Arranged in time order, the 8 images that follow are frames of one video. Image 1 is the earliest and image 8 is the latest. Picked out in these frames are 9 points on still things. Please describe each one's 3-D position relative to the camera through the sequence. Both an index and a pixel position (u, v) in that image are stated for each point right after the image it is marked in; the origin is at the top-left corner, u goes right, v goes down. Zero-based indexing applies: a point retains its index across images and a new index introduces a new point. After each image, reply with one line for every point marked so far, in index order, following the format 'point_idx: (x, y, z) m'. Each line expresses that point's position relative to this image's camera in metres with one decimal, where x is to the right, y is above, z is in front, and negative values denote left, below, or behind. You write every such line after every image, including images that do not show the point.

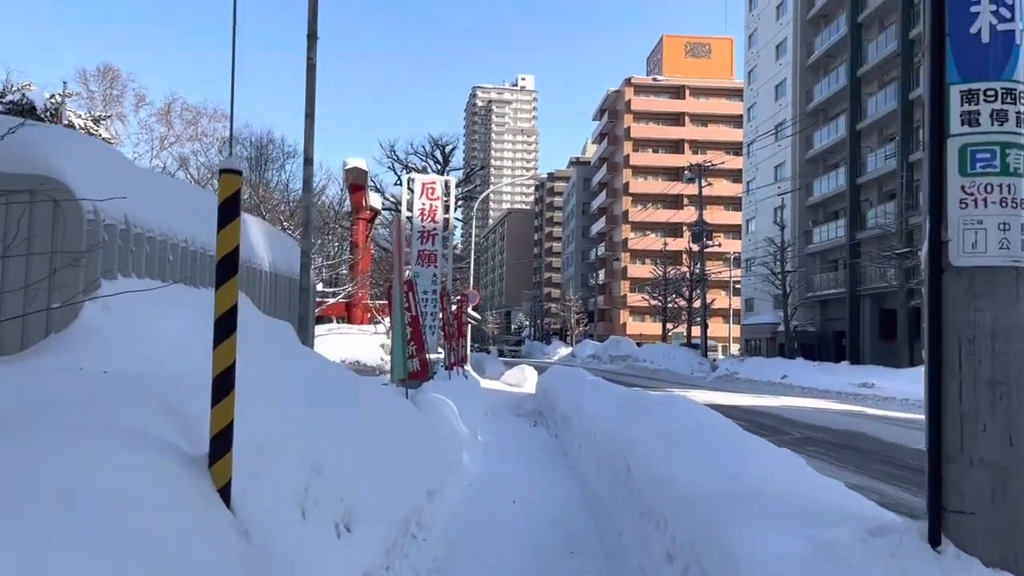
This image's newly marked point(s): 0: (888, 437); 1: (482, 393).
0: (+6.3, -2.5, +12.6) m
1: (-0.6, -2.3, +15.9) m
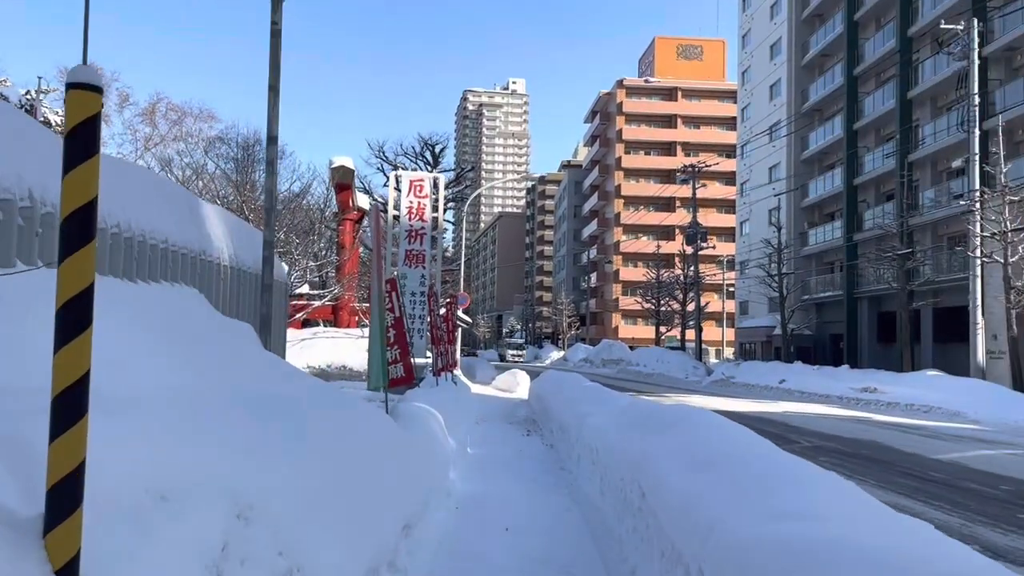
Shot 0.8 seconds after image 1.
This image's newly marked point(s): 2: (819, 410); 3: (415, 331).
0: (+6.1, -2.5, +11.9) m
1: (-0.8, -2.3, +15.2) m
2: (+8.0, -3.2, +19.7) m
3: (-2.3, -1.0, +17.5) m
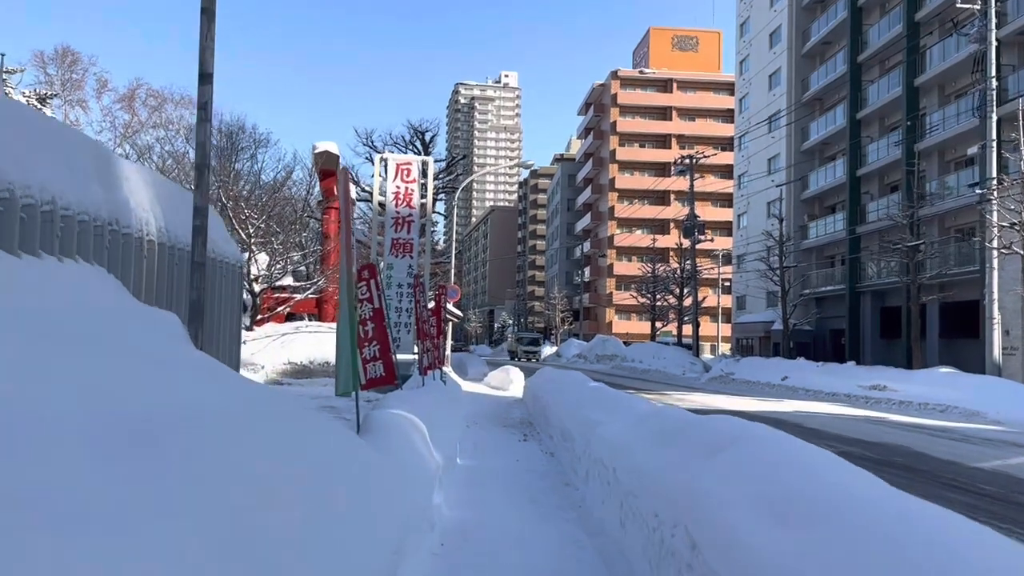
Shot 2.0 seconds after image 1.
0: (+6.1, -2.4, +10.9) m
1: (-0.9, -2.2, +14.1) m
2: (+7.9, -3.0, +18.7) m
3: (-2.5, -0.8, +16.3) m
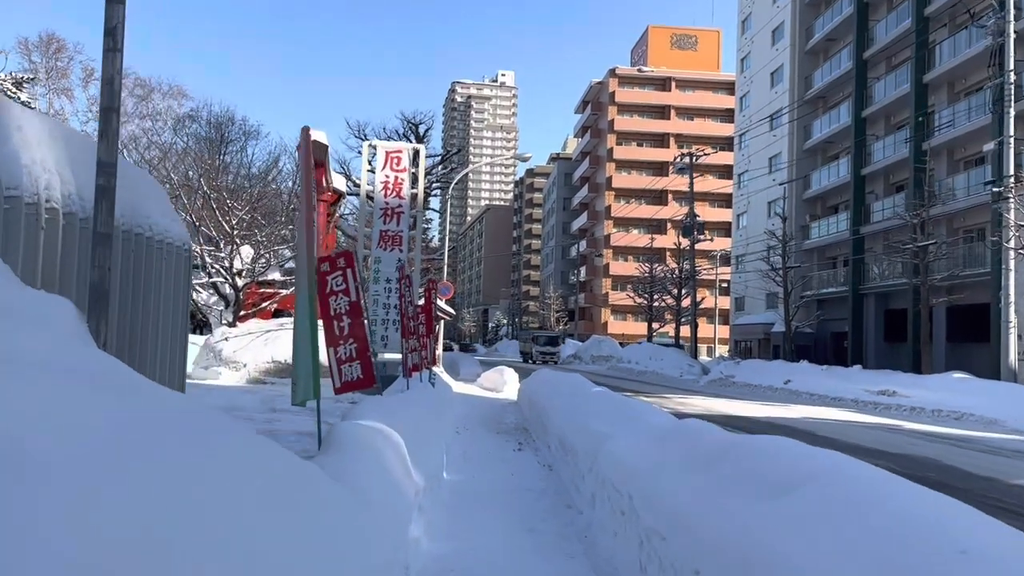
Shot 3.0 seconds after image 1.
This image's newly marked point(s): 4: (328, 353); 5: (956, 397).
0: (+6.0, -2.4, +10.0) m
1: (-1.0, -2.1, +13.1) m
2: (+7.7, -3.0, +17.8) m
3: (-2.6, -0.7, +15.4) m
4: (-1.8, -0.6, +7.2) m
5: (+11.3, -2.7, +19.2) m
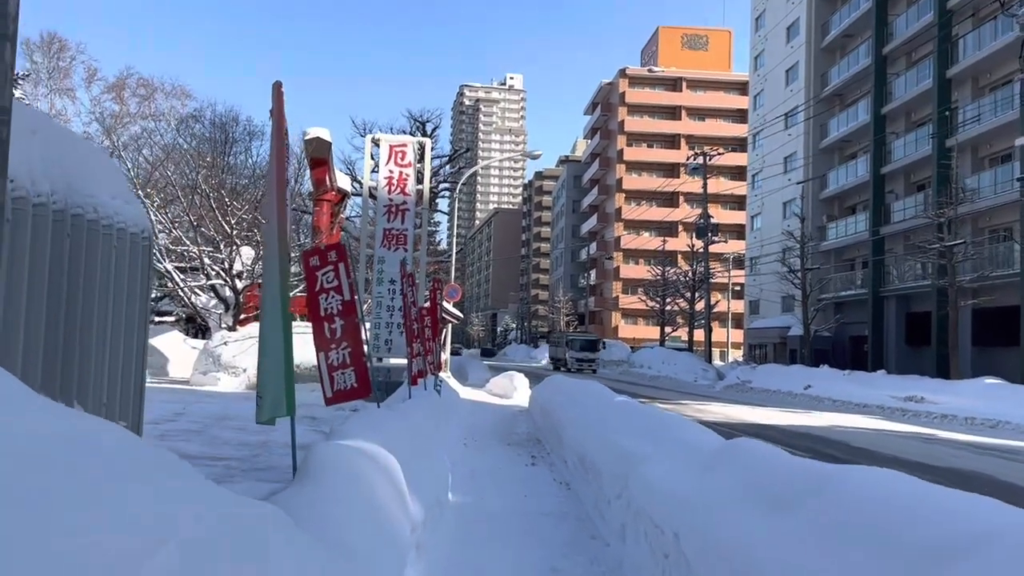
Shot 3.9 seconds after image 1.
0: (+6.1, -2.3, +9.2) m
1: (-0.8, -2.1, +12.3) m
2: (+7.9, -3.0, +16.9) m
3: (-2.4, -0.7, +14.6) m
4: (-1.7, -0.6, +6.5) m
5: (+11.5, -2.8, +18.3) m
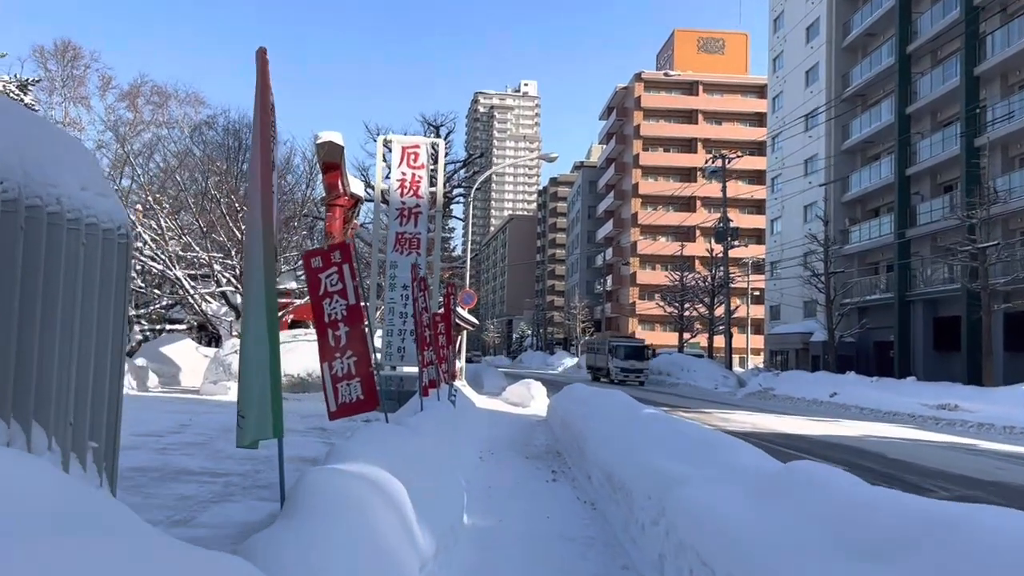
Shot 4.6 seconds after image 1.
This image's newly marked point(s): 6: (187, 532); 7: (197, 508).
0: (+6.3, -2.4, +8.5) m
1: (-0.5, -2.2, +11.8) m
2: (+8.3, -3.1, +16.2) m
3: (-2.0, -0.8, +14.1) m
4: (-1.5, -0.6, +6.0) m
5: (+11.9, -2.8, +17.5) m
6: (-2.1, -1.6, +5.0) m
7: (-2.4, -1.7, +5.8) m
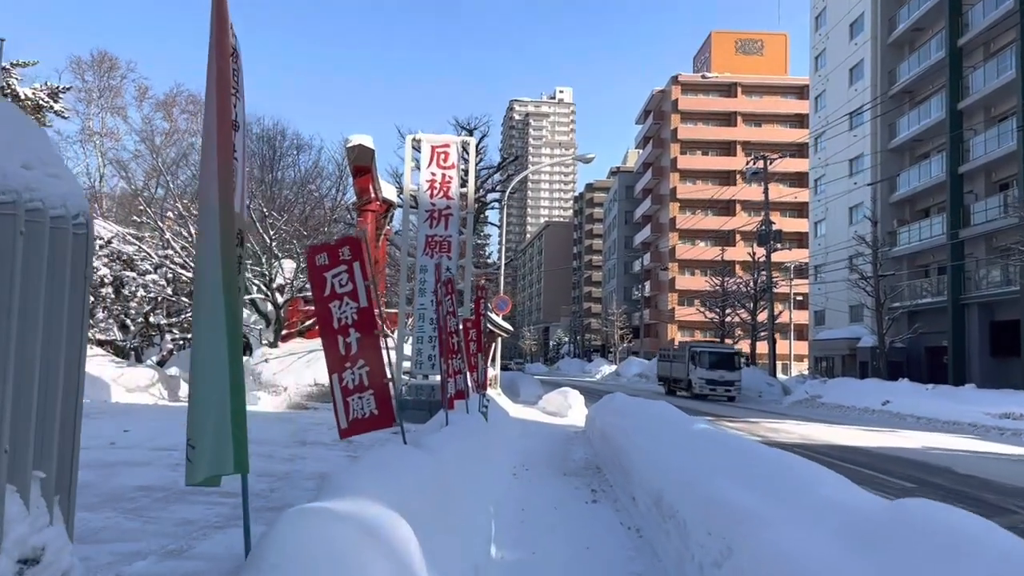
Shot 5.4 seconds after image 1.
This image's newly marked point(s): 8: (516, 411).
0: (+6.7, -2.3, +7.5) m
1: (0.0, -2.2, +11.2) m
2: (+9.1, -3.1, +15.1) m
3: (-1.4, -0.9, +13.6) m
4: (-1.3, -0.7, +5.4) m
5: (+12.7, -2.9, +16.2) m
6: (-2.0, -1.6, +4.4) m
7: (-2.2, -1.7, +5.2) m
8: (+0.1, -3.0, +18.2) m
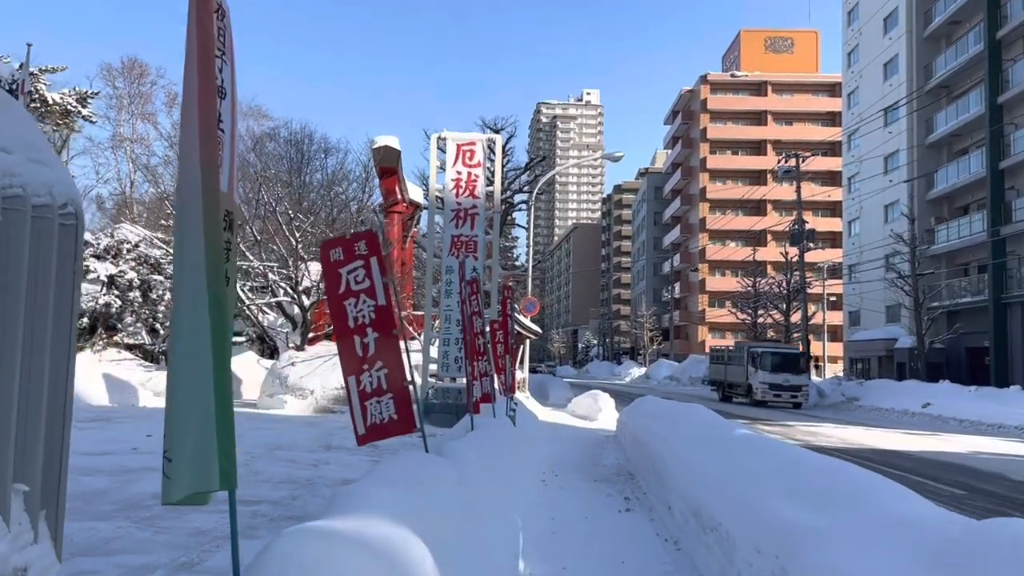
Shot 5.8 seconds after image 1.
0: (+7.0, -2.3, +6.9) m
1: (+0.4, -2.2, +10.8) m
2: (+9.6, -3.1, +14.5) m
3: (-0.9, -1.0, +13.3) m
4: (-1.1, -0.6, +5.1) m
5: (+13.3, -2.8, +15.4) m
6: (-1.8, -1.6, +4.2) m
7: (-2.0, -1.7, +5.0) m
8: (+0.8, -3.0, +17.8) m
